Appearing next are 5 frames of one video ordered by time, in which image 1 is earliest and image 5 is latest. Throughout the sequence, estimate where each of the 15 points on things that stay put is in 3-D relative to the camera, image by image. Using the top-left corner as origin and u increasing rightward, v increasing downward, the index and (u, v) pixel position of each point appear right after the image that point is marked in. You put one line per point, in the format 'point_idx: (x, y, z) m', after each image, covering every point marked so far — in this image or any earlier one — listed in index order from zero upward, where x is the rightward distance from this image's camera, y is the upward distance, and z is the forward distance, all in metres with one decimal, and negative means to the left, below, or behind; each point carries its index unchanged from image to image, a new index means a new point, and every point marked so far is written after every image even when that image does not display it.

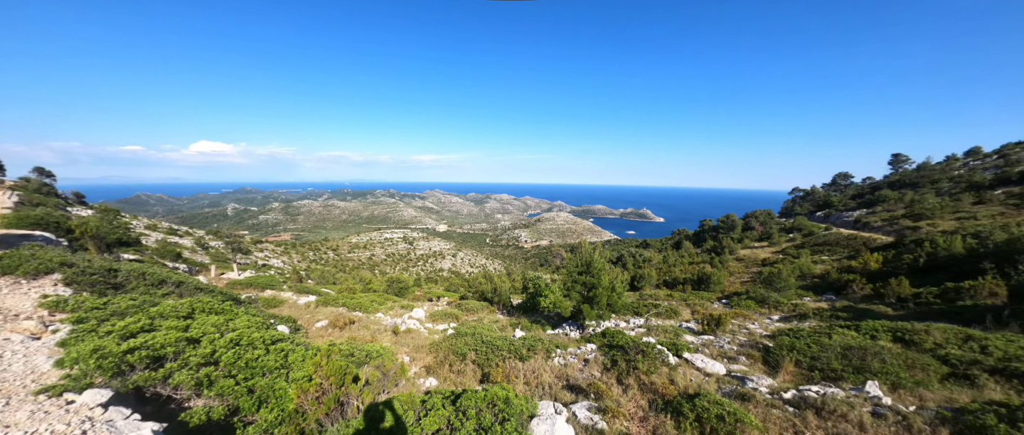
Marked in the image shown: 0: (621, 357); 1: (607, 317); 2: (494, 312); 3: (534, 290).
0: (+3.6, -4.5, +11.7) m
1: (+4.2, -4.3, +15.0) m
2: (-1.0, -5.2, +18.8) m
3: (+1.2, -3.7, +17.6) m
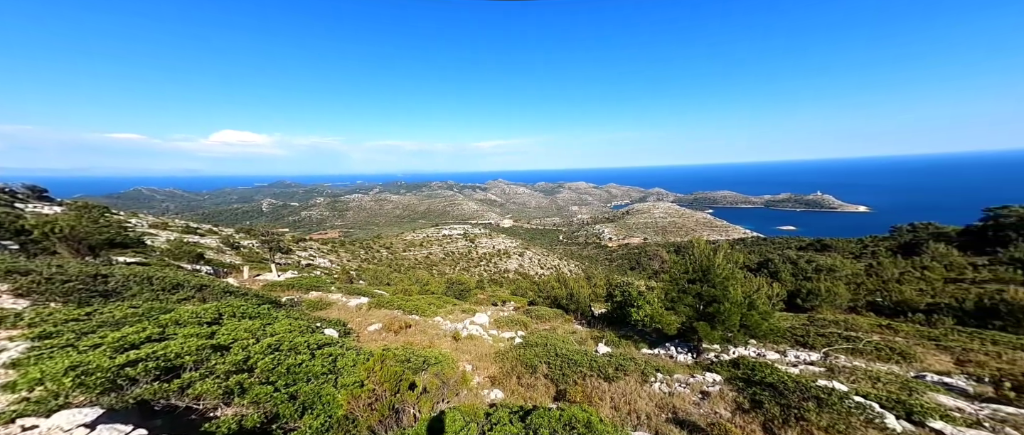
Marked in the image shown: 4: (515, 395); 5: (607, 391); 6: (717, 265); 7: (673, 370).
0: (+5.8, -4.2, +8.0) m
1: (+7.0, -4.0, +11.1) m
2: (+2.7, -4.9, +15.9) m
3: (+4.5, -3.4, +14.3) m
4: (+0.1, -4.9, +9.3) m
5: (+2.5, -4.6, +8.9) m
6: (+6.6, -1.6, +11.5) m
7: (+4.7, -4.5, +10.0) m
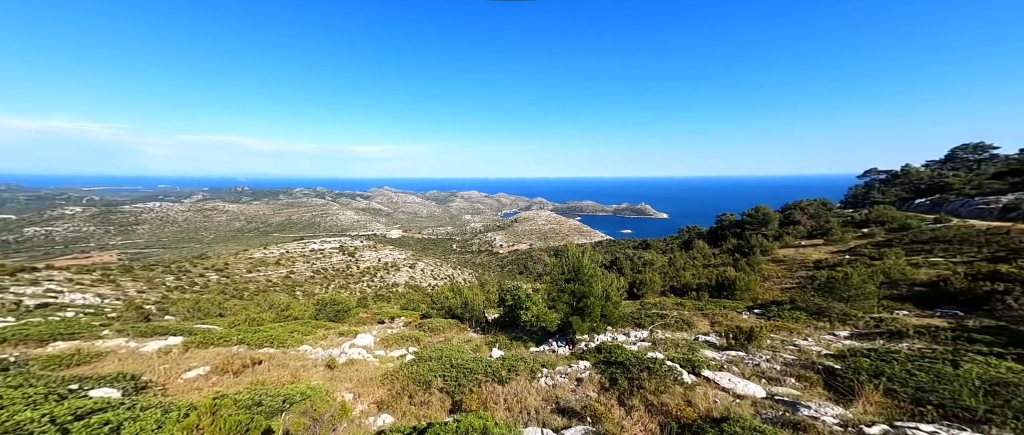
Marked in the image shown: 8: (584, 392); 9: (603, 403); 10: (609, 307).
0: (+3.1, -4.4, +9.4) m
1: (+3.3, -4.2, +12.8) m
2: (-2.2, -5.3, +16.0) m
3: (0.0, -3.7, +15.1) m
4: (-2.7, -5.2, +8.9) m
5: (-0.3, -4.9, +9.3) m
6: (+2.8, -1.8, +13.0) m
7: (+1.4, -4.8, +10.9) m
8: (+2.0, -4.6, +8.9) m
9: (+2.3, -4.6, +8.3) m
10: (+3.7, -3.4, +12.9) m
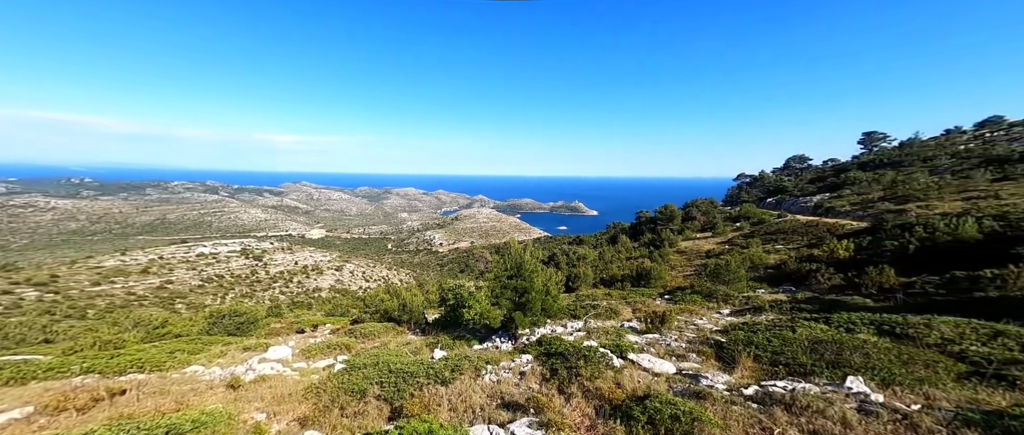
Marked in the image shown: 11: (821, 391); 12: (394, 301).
0: (+1.4, -4.3, +10.1) m
1: (+1.1, -4.1, +13.5) m
2: (-5.0, -5.2, +15.7) m
3: (-2.6, -3.6, +15.1) m
4: (-4.2, -5.1, +8.6) m
5: (-1.9, -4.8, +9.4) m
6: (+0.5, -1.7, +13.6) m
7: (-0.5, -4.7, +11.3) m
8: (+0.4, -4.6, +9.4) m
9: (+0.8, -4.5, +8.8) m
10: (+1.4, -3.3, +13.7) m
11: (+5.8, -3.3, +6.5) m
12: (-6.7, -4.6, +19.5) m
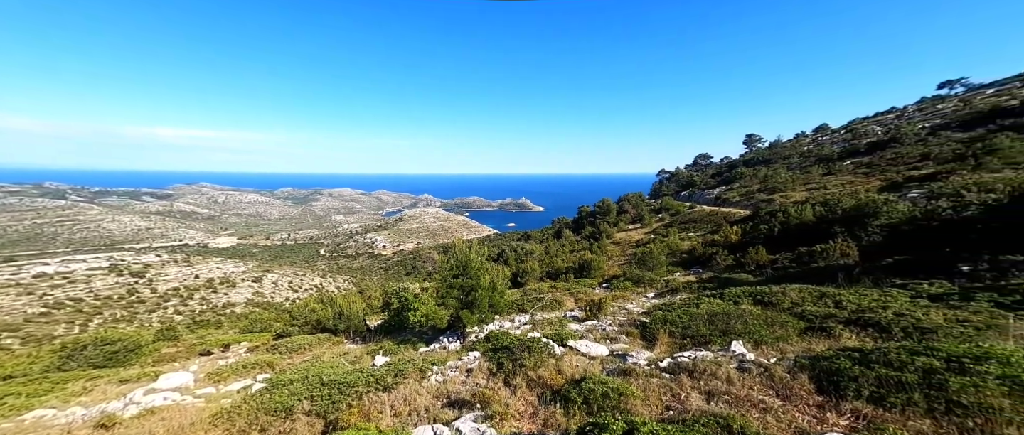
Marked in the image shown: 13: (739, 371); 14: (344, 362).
0: (-0.1, -4.2, +10.8) m
1: (-0.8, -4.0, +14.1) m
2: (-7.0, -5.1, +15.8) m
3: (-4.6, -3.5, +15.4) m
4: (-5.6, -5.1, +8.8) m
5: (-3.4, -4.7, +9.8) m
6: (-1.4, -1.6, +14.1) m
7: (-2.1, -4.6, +11.9) m
8: (-1.1, -4.5, +10.0) m
9: (-0.6, -4.4, +9.5) m
10: (-0.5, -3.1, +14.3) m
11: (+4.5, -3.1, +7.6) m
12: (-9.0, -4.6, +19.5) m
13: (+4.4, -3.0, +6.7) m
14: (-5.8, -5.0, +13.4) m
